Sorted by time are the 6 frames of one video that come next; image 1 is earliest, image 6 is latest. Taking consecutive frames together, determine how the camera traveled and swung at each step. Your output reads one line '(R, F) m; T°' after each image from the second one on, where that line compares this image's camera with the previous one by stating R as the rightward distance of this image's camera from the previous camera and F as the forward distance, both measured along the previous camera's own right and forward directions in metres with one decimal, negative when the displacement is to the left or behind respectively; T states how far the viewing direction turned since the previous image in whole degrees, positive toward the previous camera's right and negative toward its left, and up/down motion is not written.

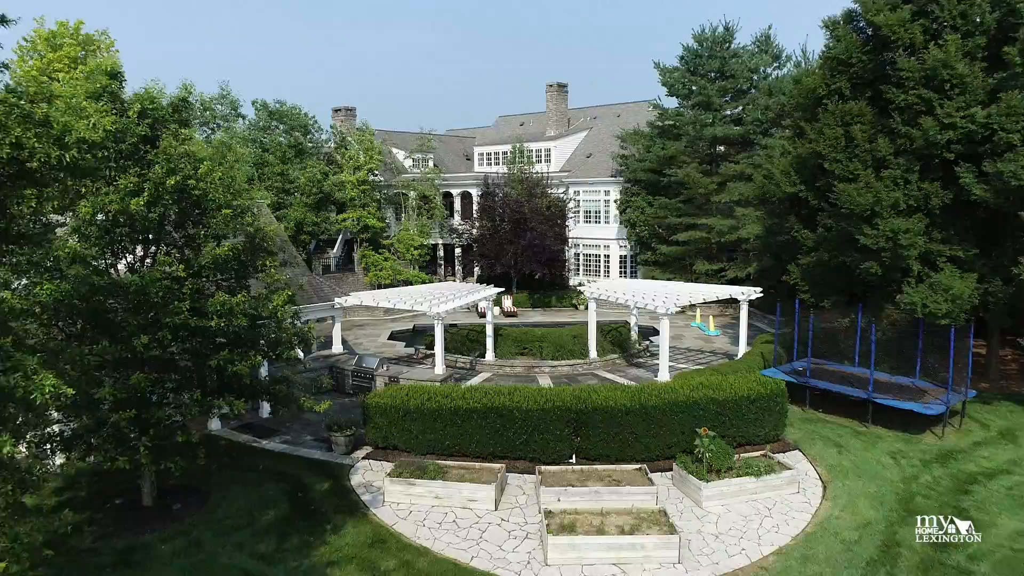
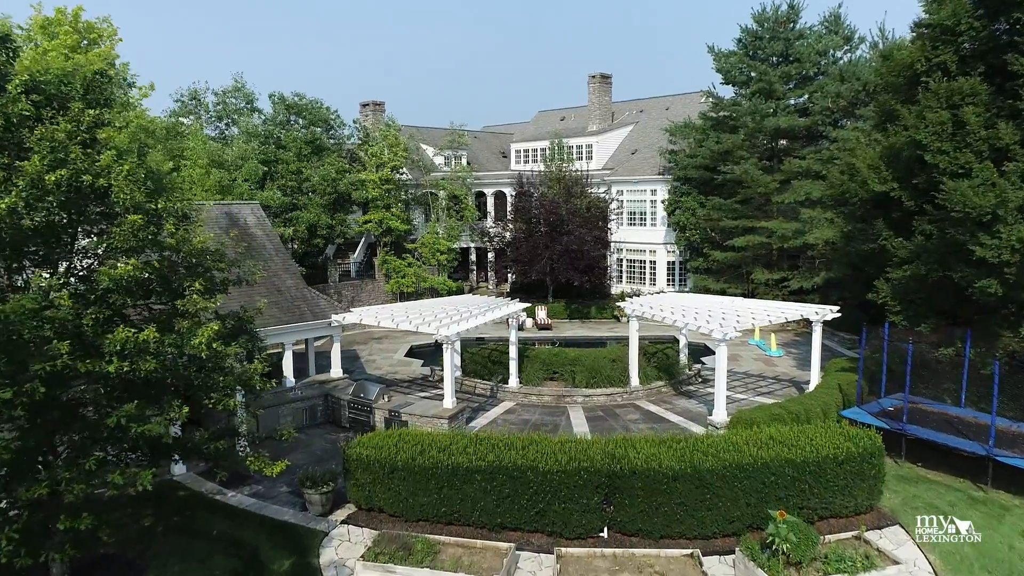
(+0.5, +3.2) m; -4°
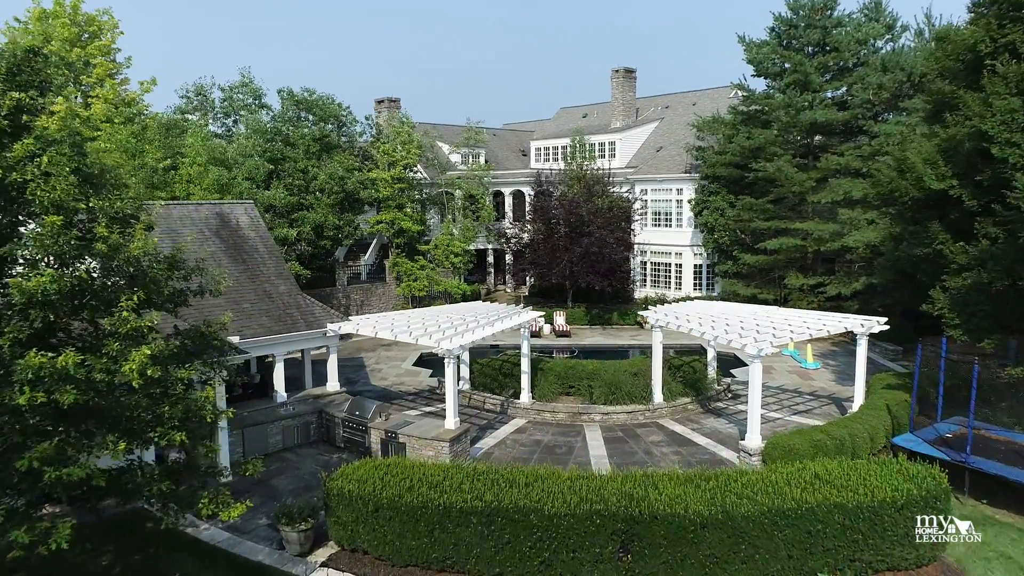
(+0.3, +1.6) m; -2°
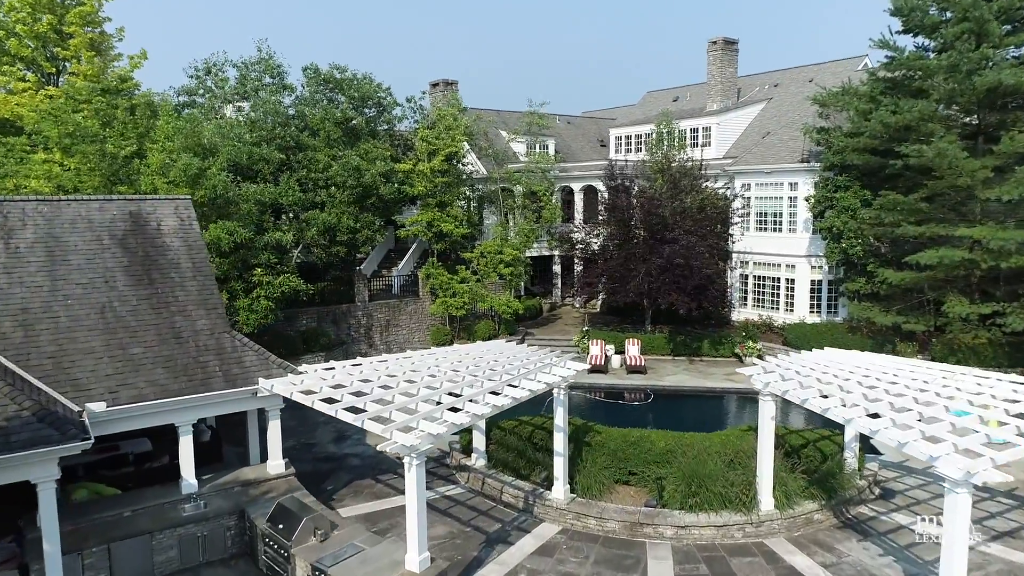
(+1.0, +6.1) m; -7°
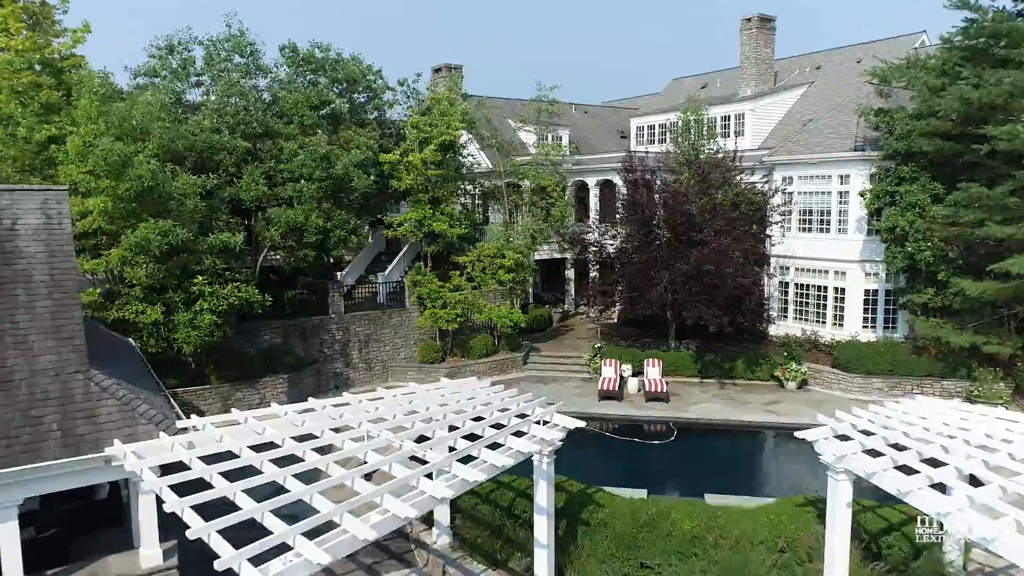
(+0.7, +3.4) m; -2°
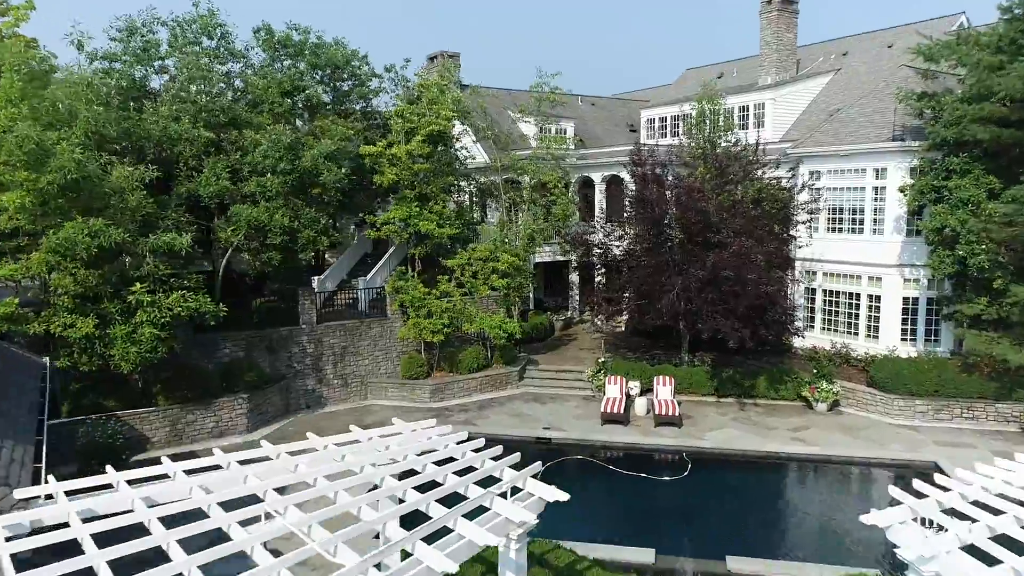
(+0.4, +2.3) m; -1°
